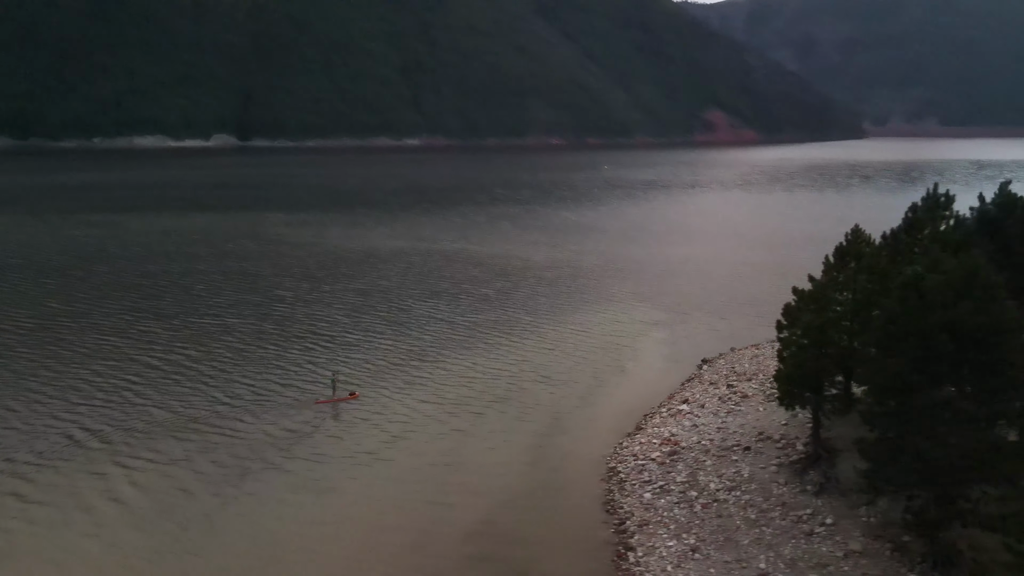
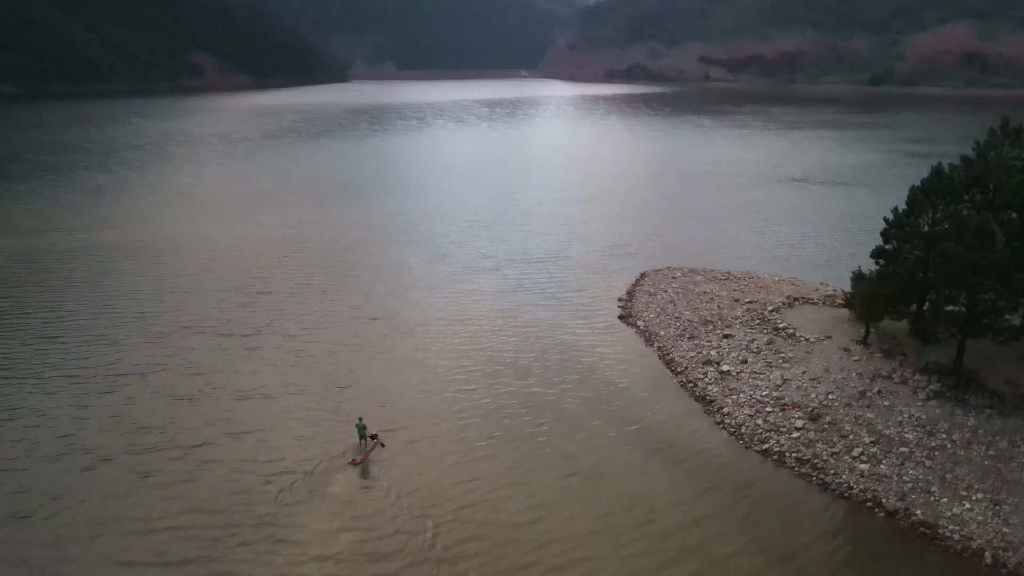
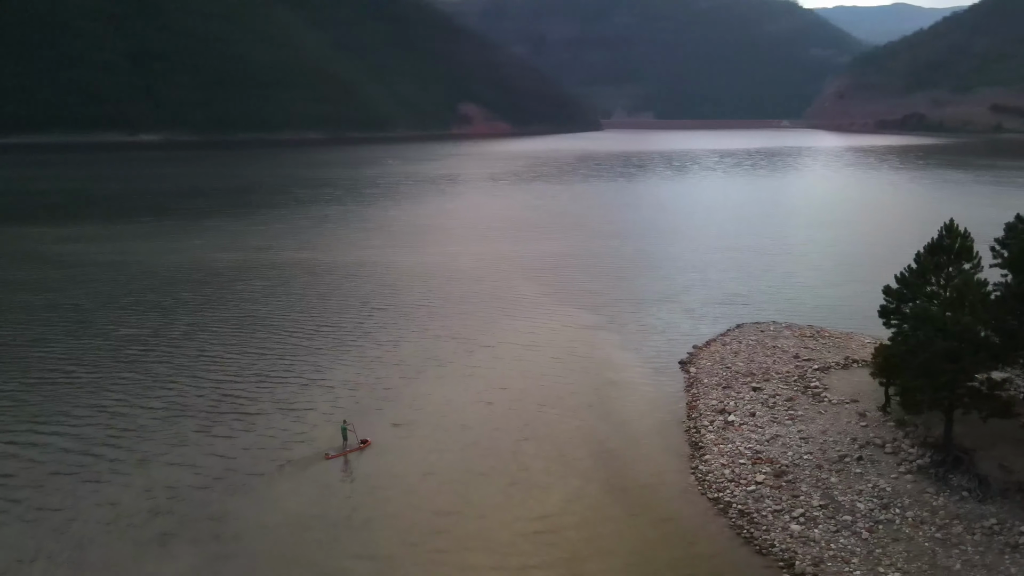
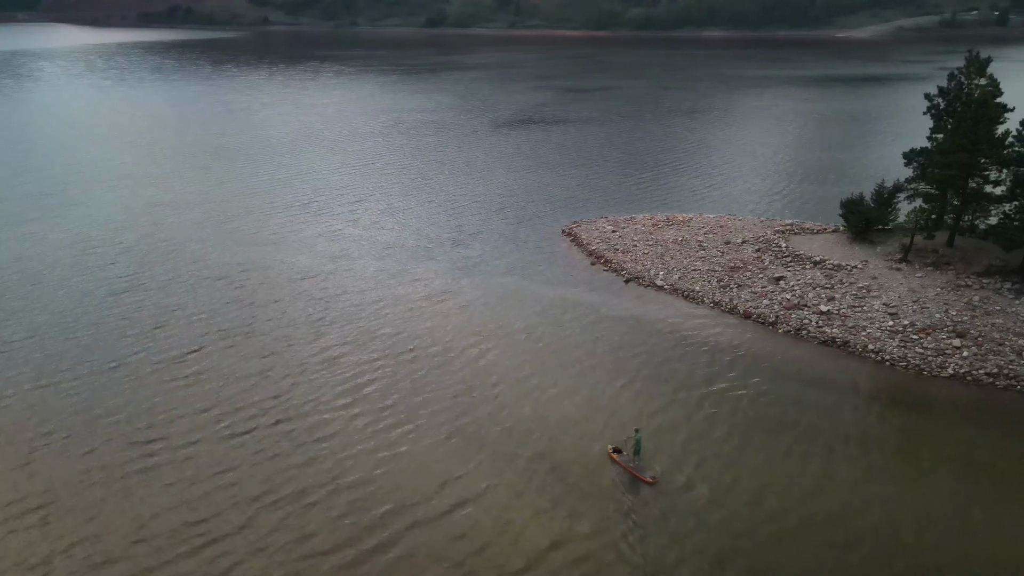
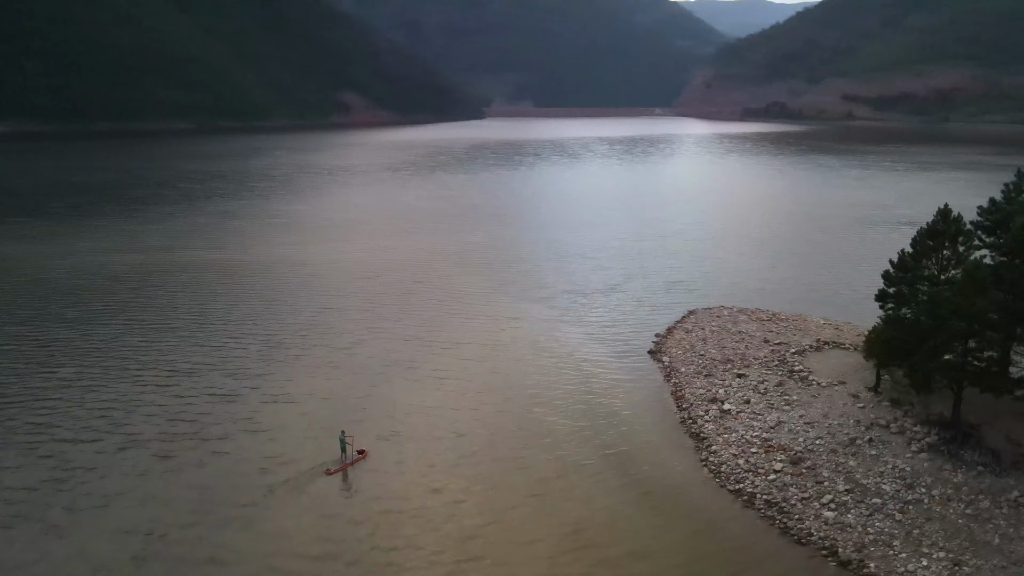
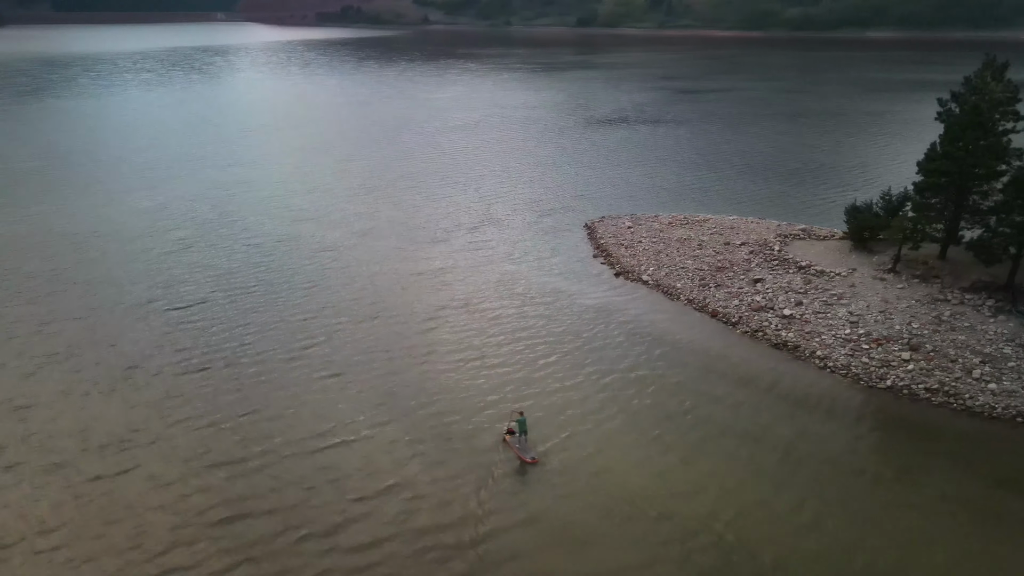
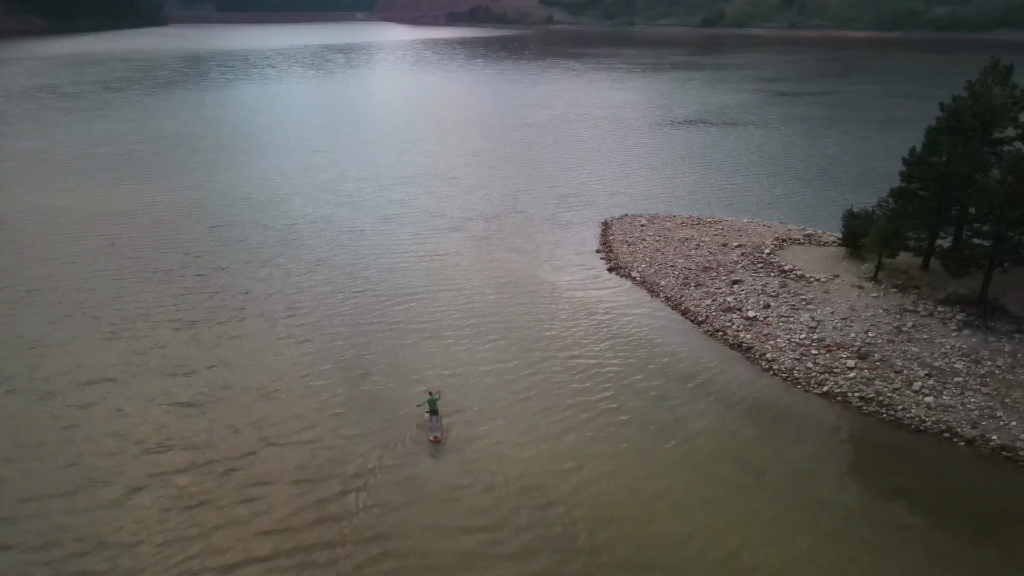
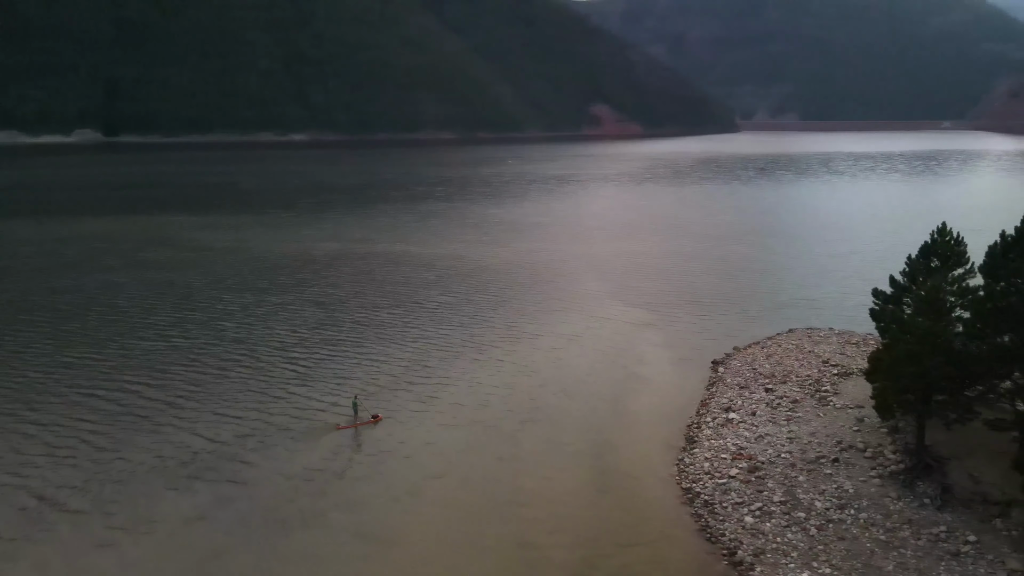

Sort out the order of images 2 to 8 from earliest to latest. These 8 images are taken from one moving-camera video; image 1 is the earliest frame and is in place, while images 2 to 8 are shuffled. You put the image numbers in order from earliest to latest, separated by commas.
8, 3, 5, 2, 7, 6, 4
